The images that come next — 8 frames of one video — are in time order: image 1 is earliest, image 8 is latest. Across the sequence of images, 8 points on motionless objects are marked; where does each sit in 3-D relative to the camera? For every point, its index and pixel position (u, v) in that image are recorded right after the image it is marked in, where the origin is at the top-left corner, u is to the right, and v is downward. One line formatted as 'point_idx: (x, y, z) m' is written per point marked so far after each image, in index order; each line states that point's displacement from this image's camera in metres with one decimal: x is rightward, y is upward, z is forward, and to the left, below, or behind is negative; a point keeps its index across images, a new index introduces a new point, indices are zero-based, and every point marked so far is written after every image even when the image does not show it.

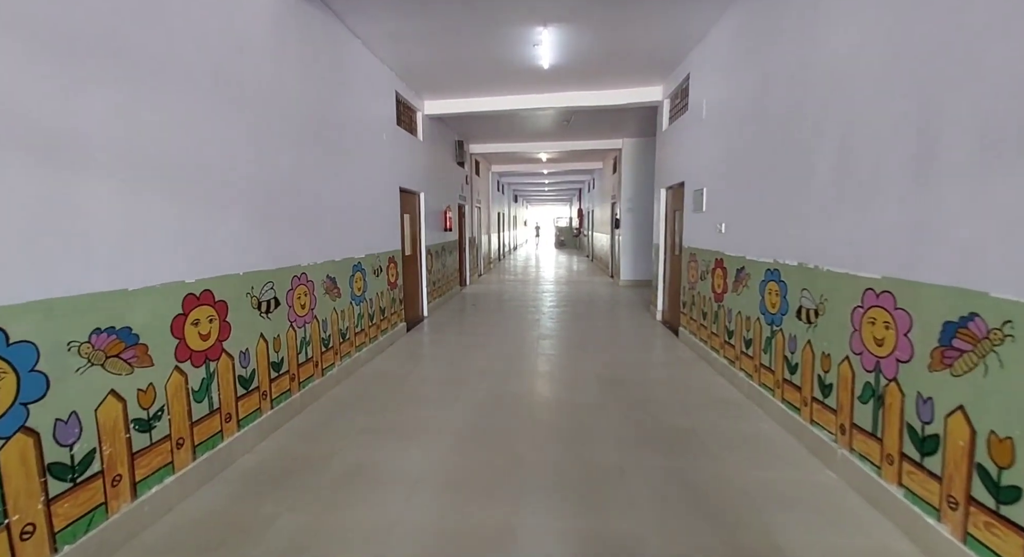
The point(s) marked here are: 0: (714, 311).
0: (+1.8, -0.3, +4.4) m
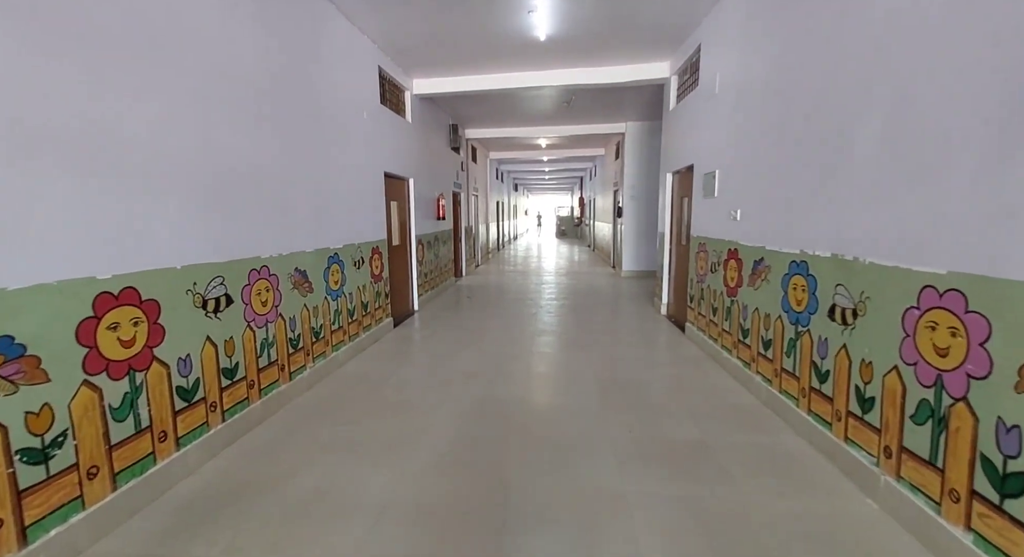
0: (+1.7, -0.2, +4.0) m
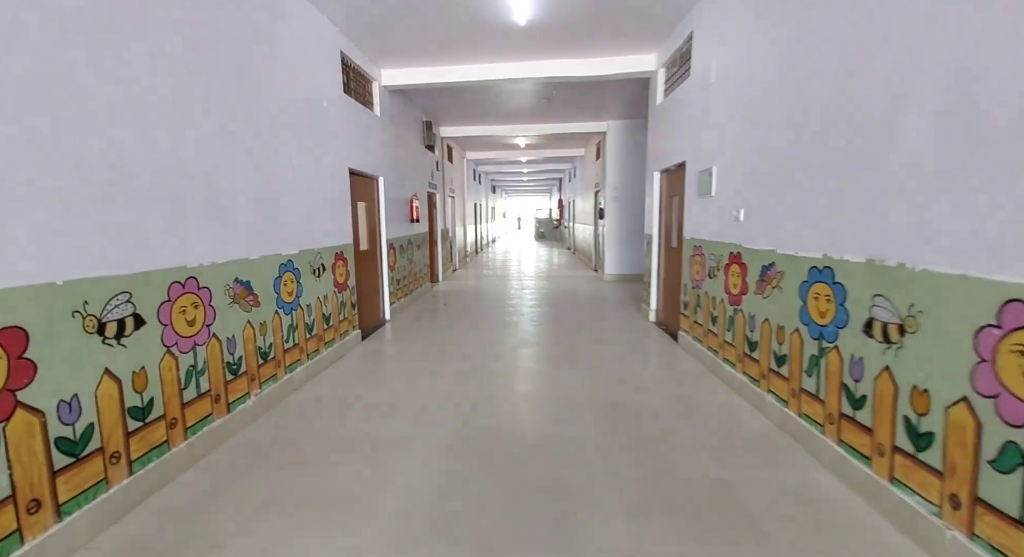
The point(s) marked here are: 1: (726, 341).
0: (+1.6, -0.3, +3.6) m
1: (+1.6, -0.5, +3.6) m
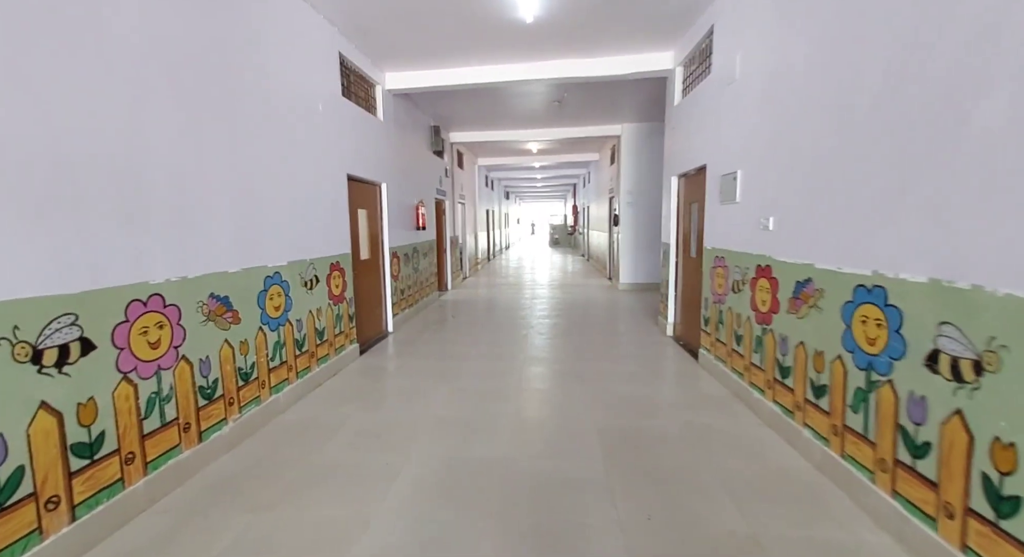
0: (+1.6, -0.4, +3.2) m
1: (+1.6, -0.6, +3.3) m
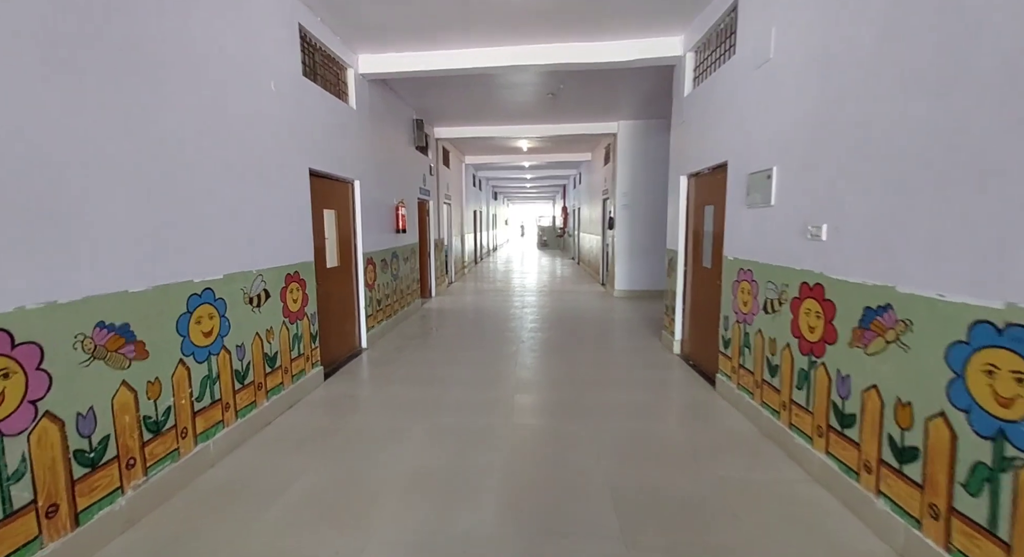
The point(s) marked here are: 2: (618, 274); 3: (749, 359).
0: (+1.6, -0.5, +2.7) m
1: (+1.6, -0.7, +2.7) m
2: (+1.9, +0.1, +8.5) m
3: (+1.6, -0.5, +3.2) m
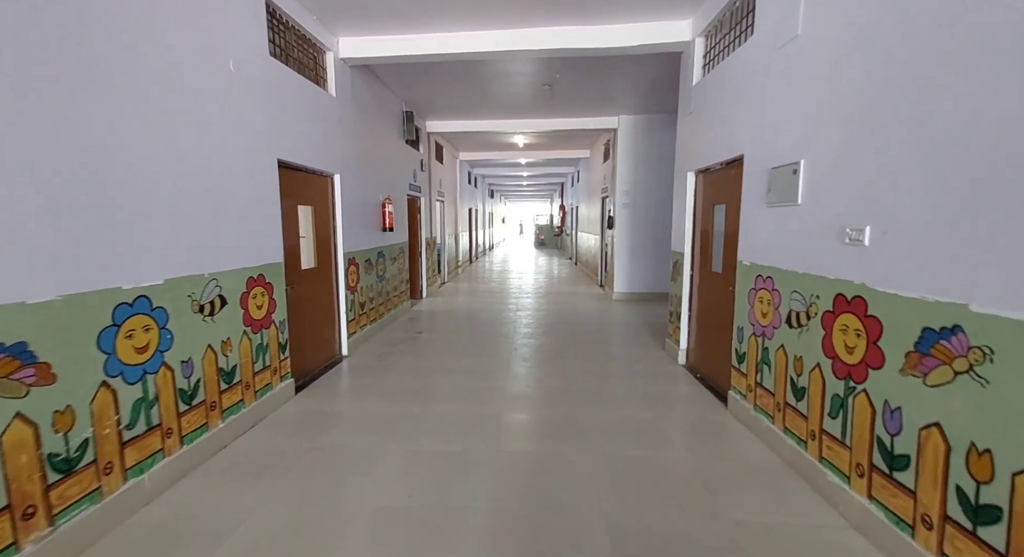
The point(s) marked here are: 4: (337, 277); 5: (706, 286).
0: (+1.5, -0.5, +2.3) m
1: (+1.5, -0.7, +2.3) m
2: (+1.8, 0.0, +8.1) m
3: (+1.5, -0.6, +2.9) m
4: (-1.7, 0.0, +4.6) m
5: (+1.7, -0.1, +4.2) m
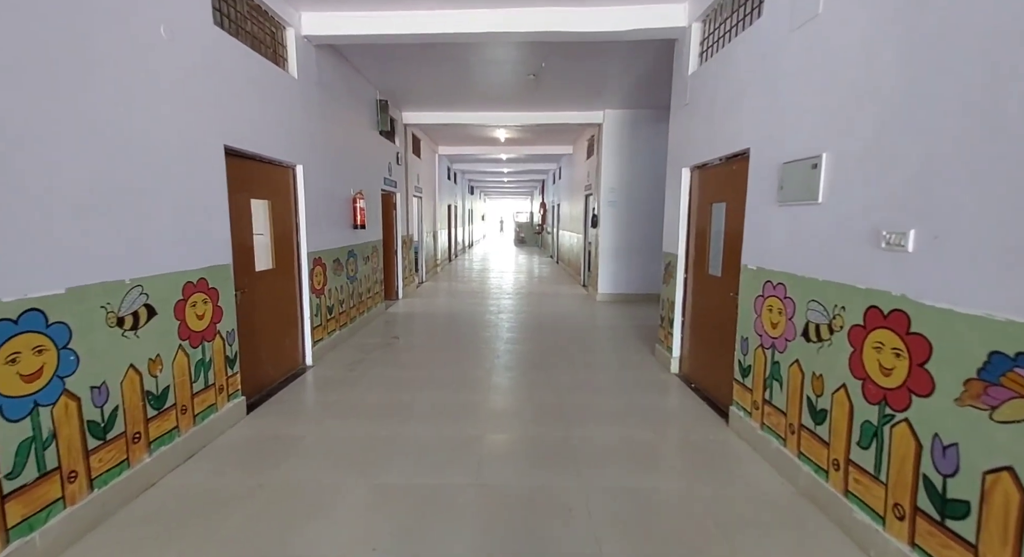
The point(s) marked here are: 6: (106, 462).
0: (+1.4, -0.6, +2.0) m
1: (+1.4, -0.8, +2.0) m
2: (+1.5, 0.0, +7.8) m
3: (+1.4, -0.6, +2.6) m
4: (-1.8, 0.0, +4.2) m
5: (+1.5, -0.1, +3.9) m
6: (-1.7, -0.8, +2.1) m
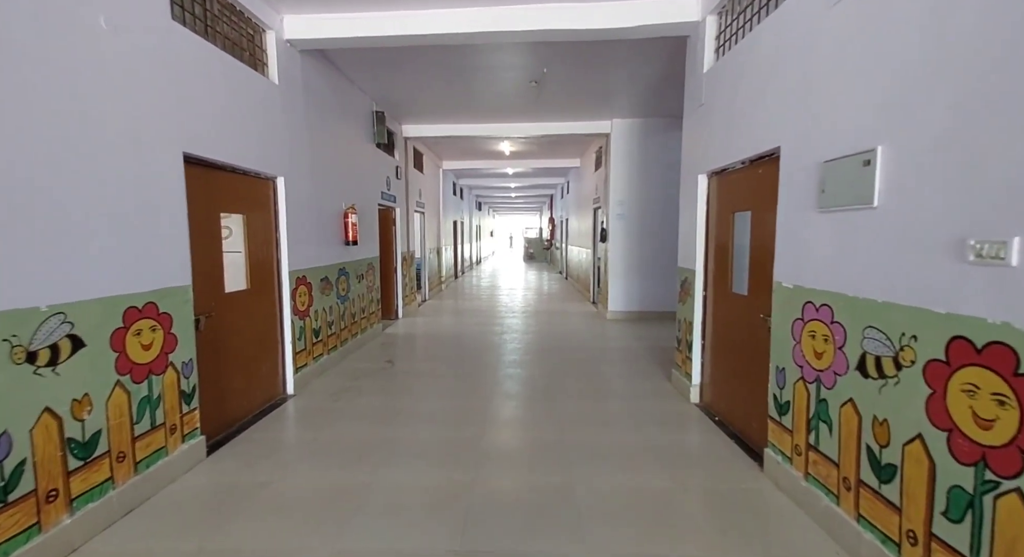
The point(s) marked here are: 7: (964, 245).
0: (+1.4, -0.7, +1.6) m
1: (+1.4, -0.8, +1.6) m
2: (+1.5, -0.2, +7.4) m
3: (+1.4, -0.7, +2.1) m
4: (-1.8, -0.2, +3.8) m
5: (+1.5, -0.2, +3.5) m
6: (-1.8, -0.9, +1.7) m
7: (+1.4, +0.1, +1.5) m
